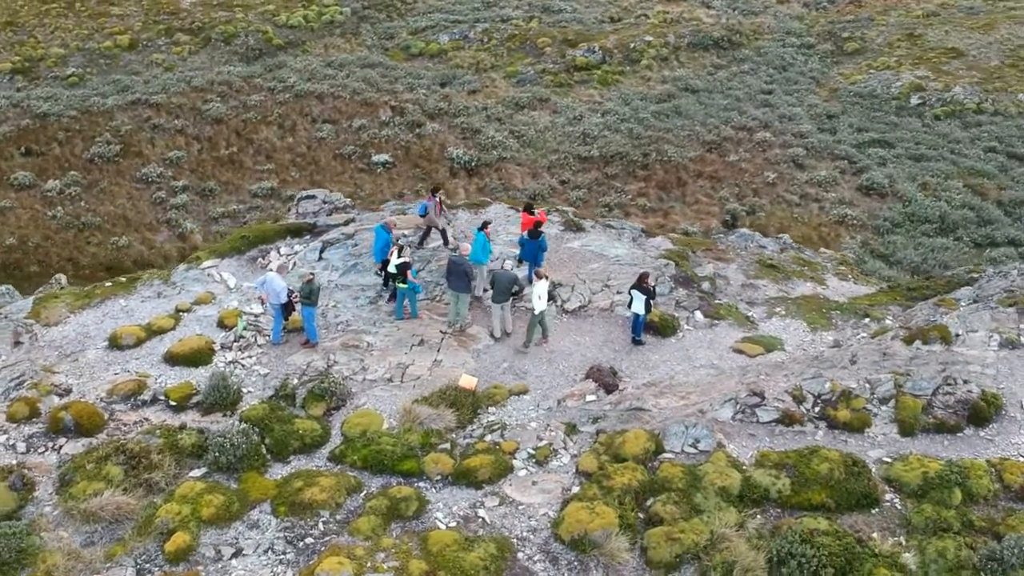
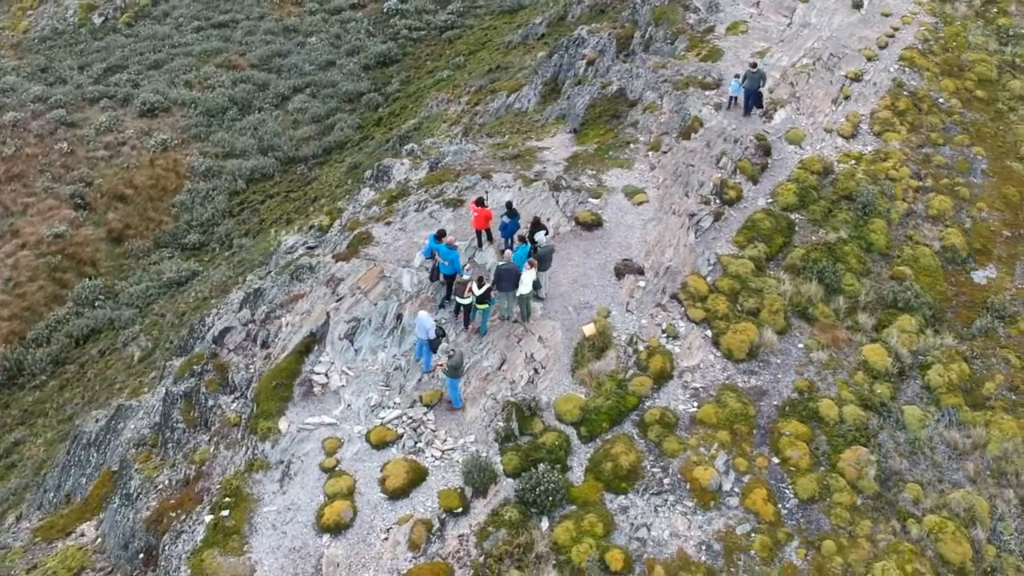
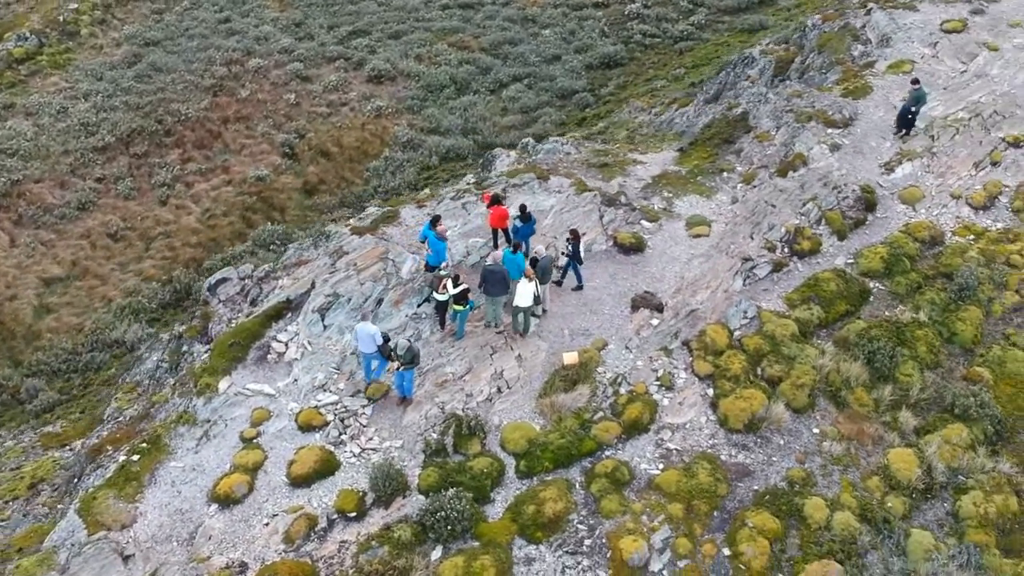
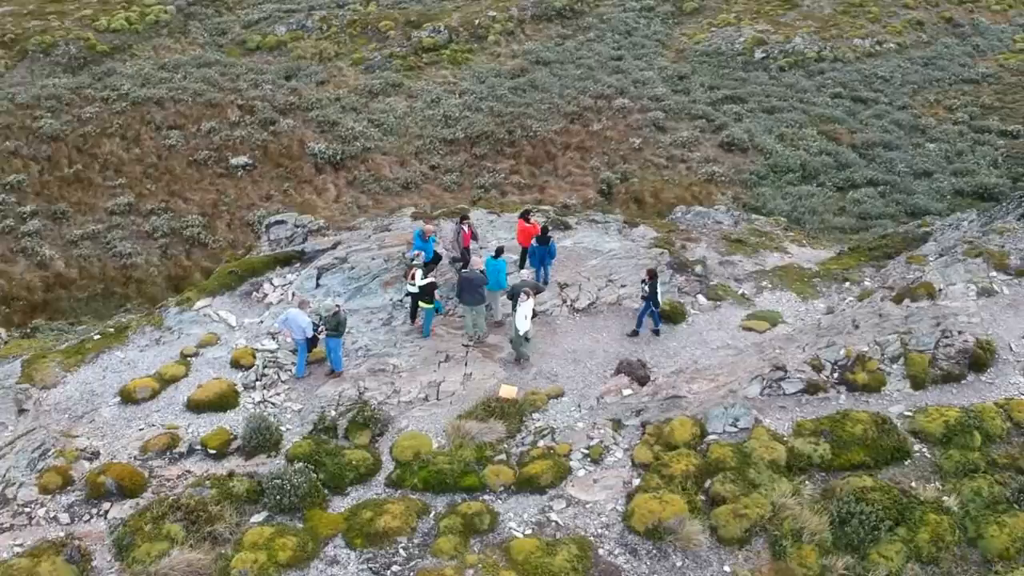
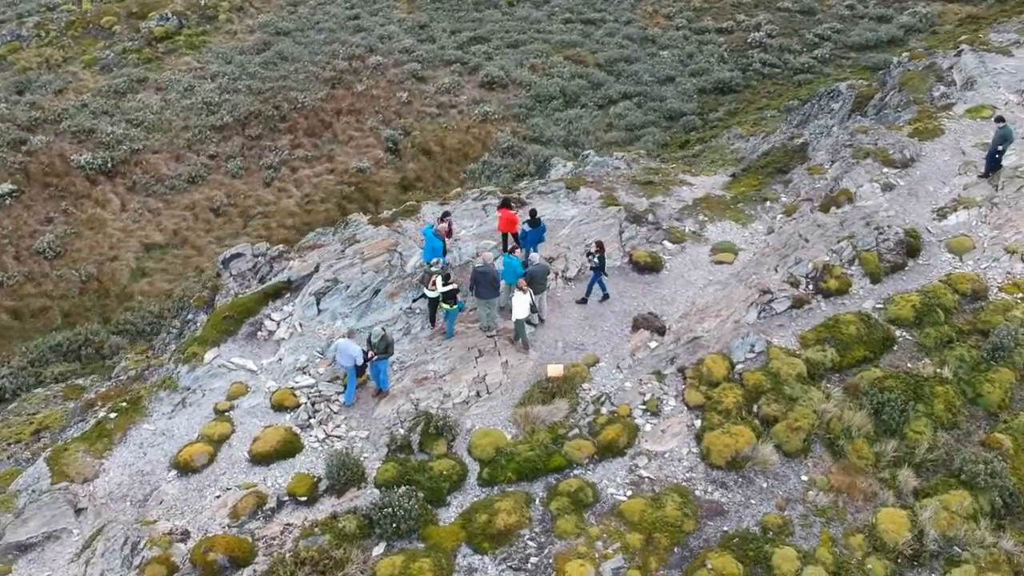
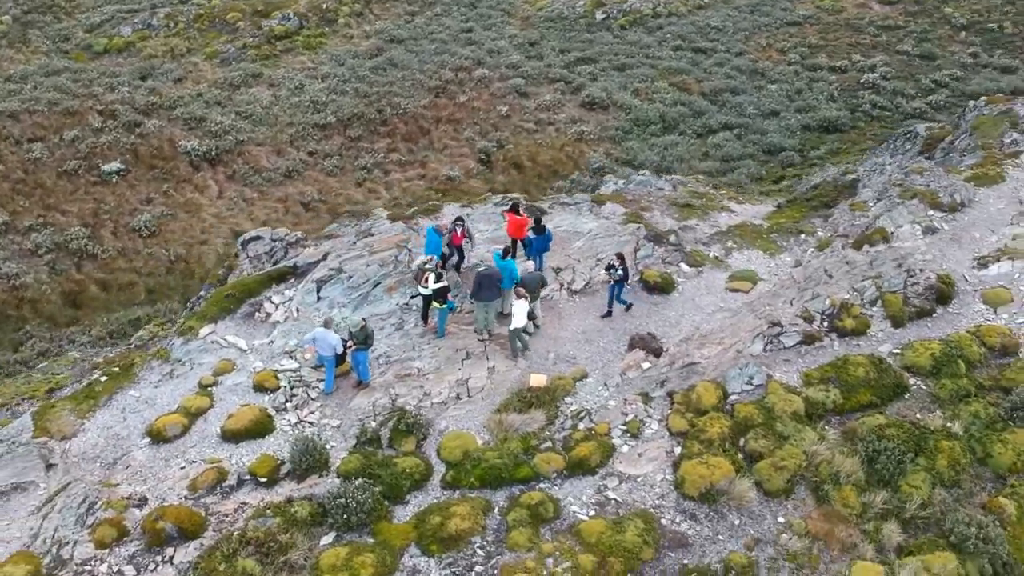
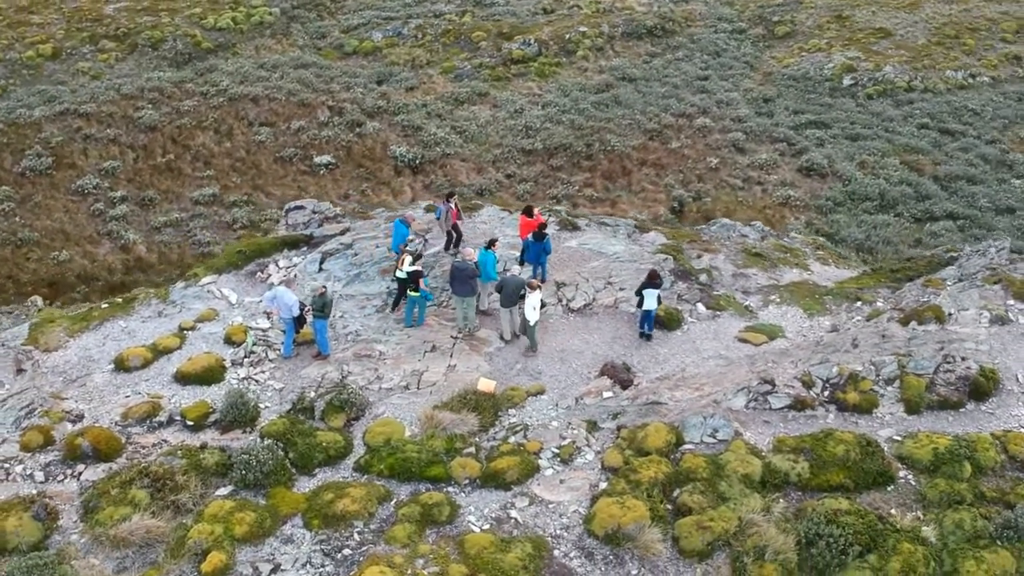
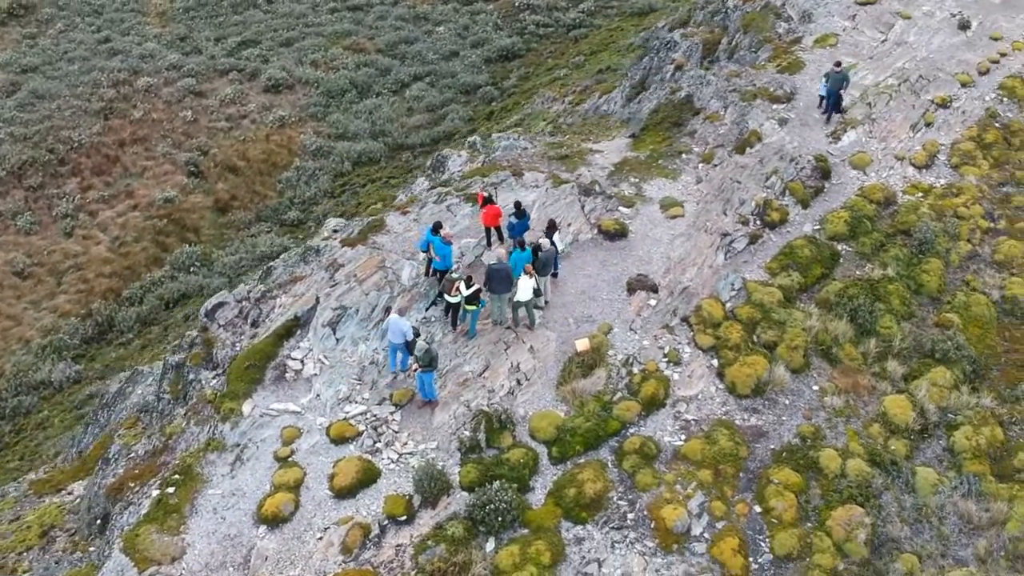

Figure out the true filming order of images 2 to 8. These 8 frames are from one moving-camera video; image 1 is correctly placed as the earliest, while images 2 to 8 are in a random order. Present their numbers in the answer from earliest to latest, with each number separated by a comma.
7, 4, 6, 5, 3, 8, 2
